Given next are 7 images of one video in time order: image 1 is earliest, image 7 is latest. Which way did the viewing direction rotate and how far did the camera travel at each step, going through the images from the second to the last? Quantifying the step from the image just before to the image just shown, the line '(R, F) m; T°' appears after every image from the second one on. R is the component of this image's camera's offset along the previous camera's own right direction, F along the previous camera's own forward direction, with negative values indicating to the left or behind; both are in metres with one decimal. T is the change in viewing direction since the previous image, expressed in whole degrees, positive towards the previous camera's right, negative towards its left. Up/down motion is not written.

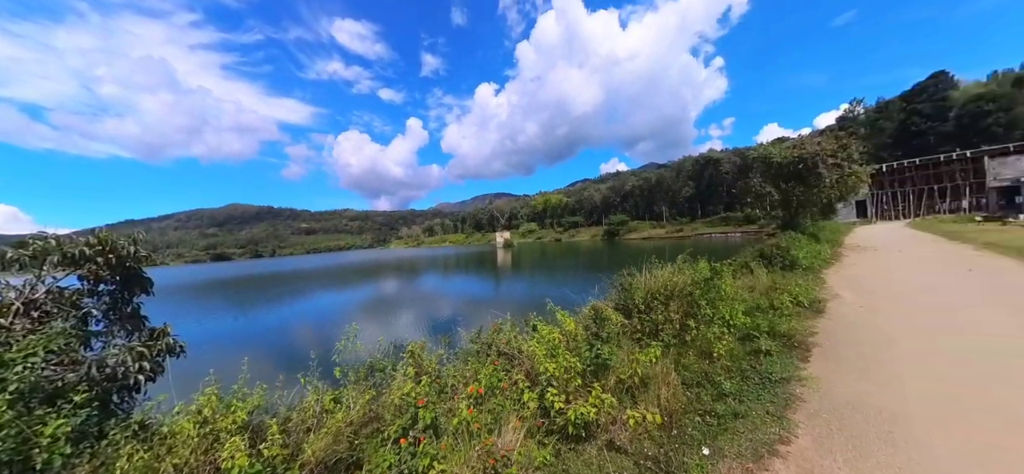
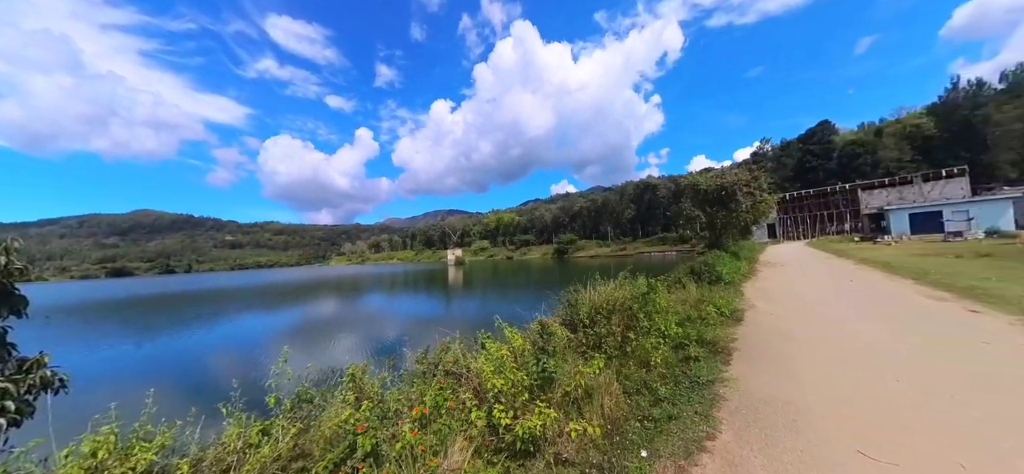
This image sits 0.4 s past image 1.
(0.0, 0.0) m; +8°
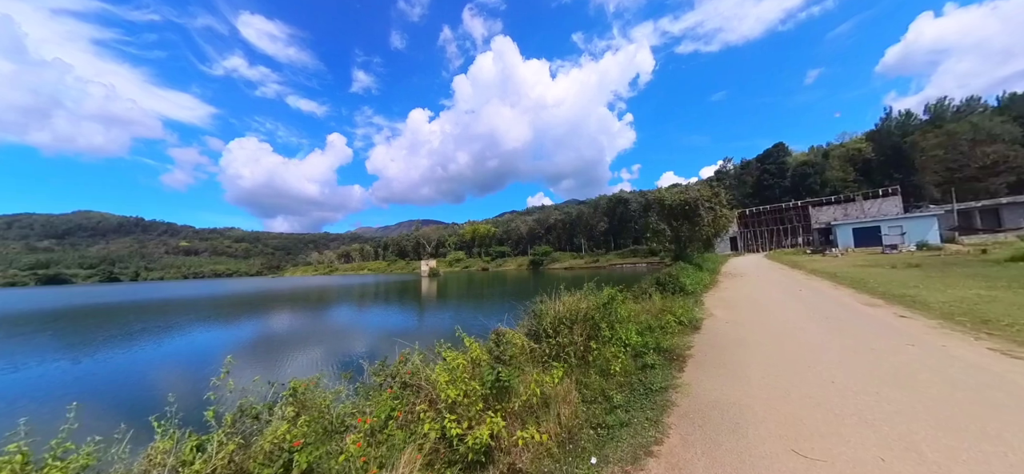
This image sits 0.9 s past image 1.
(+0.1, 0.0) m; +4°
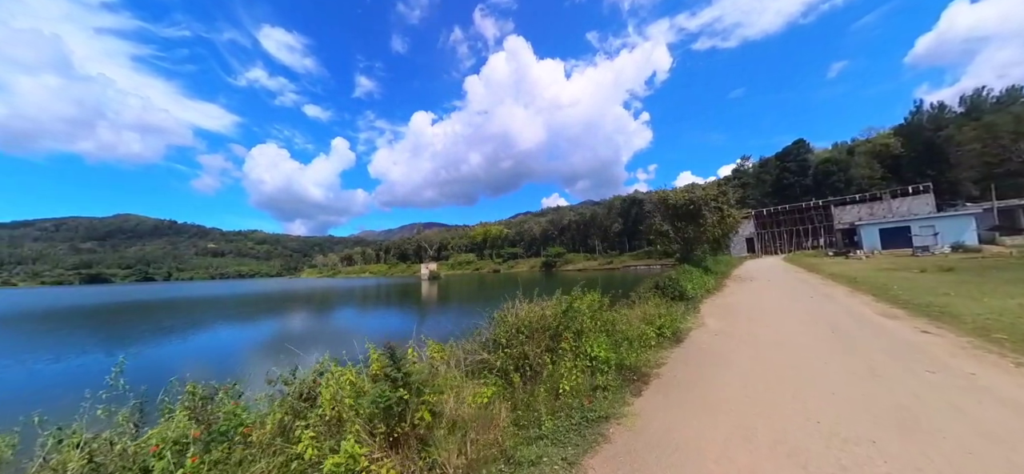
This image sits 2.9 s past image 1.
(+0.7, +0.5) m; -2°
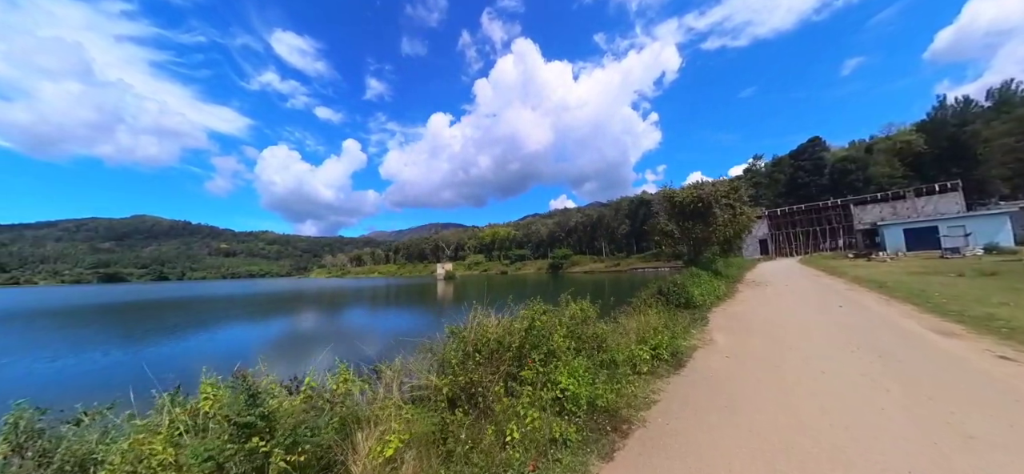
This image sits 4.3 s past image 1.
(+0.5, +0.8) m; -1°
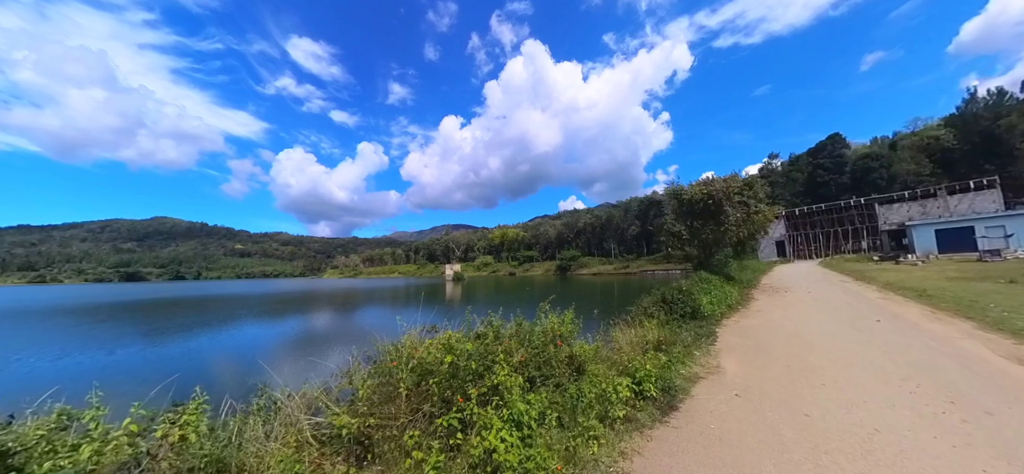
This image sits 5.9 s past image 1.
(+0.5, +0.8) m; -2°
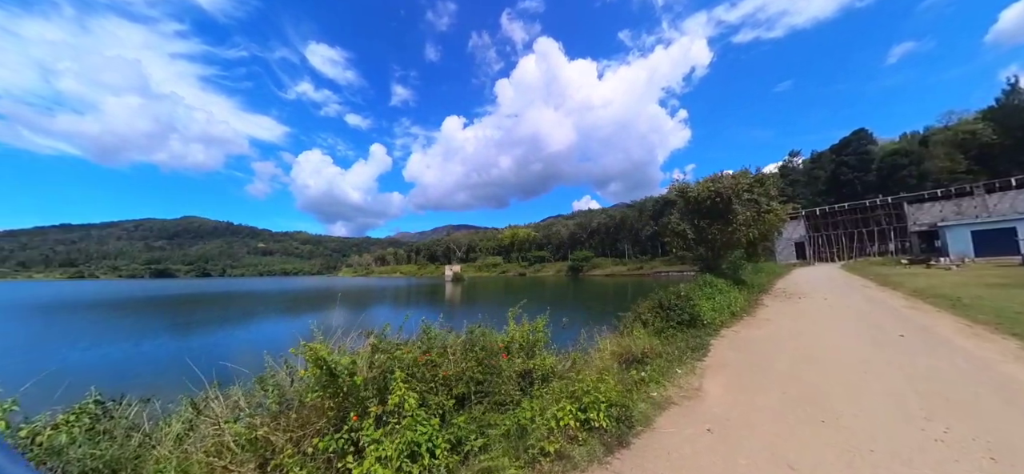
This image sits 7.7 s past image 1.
(+0.6, +0.5) m; -2°
